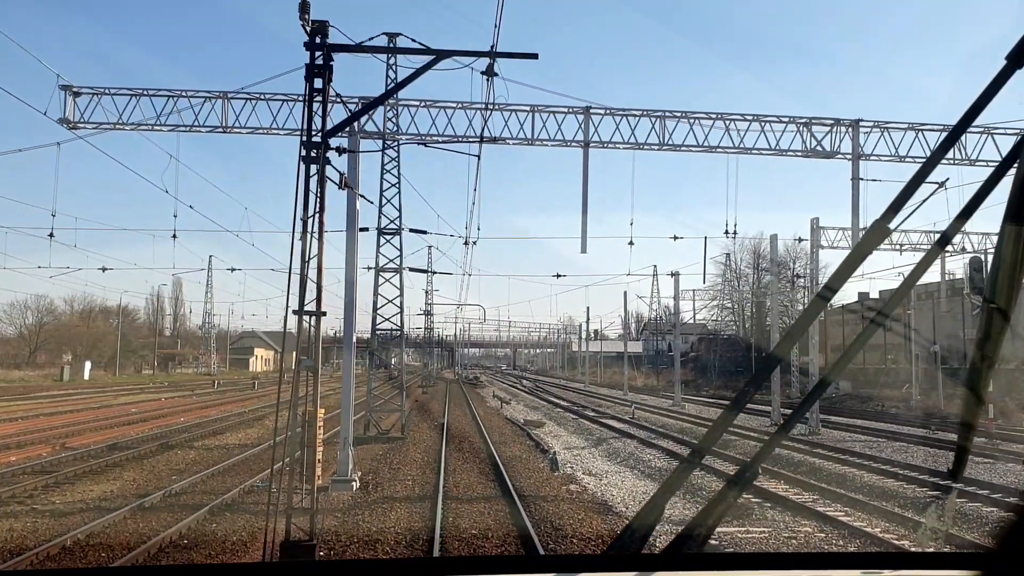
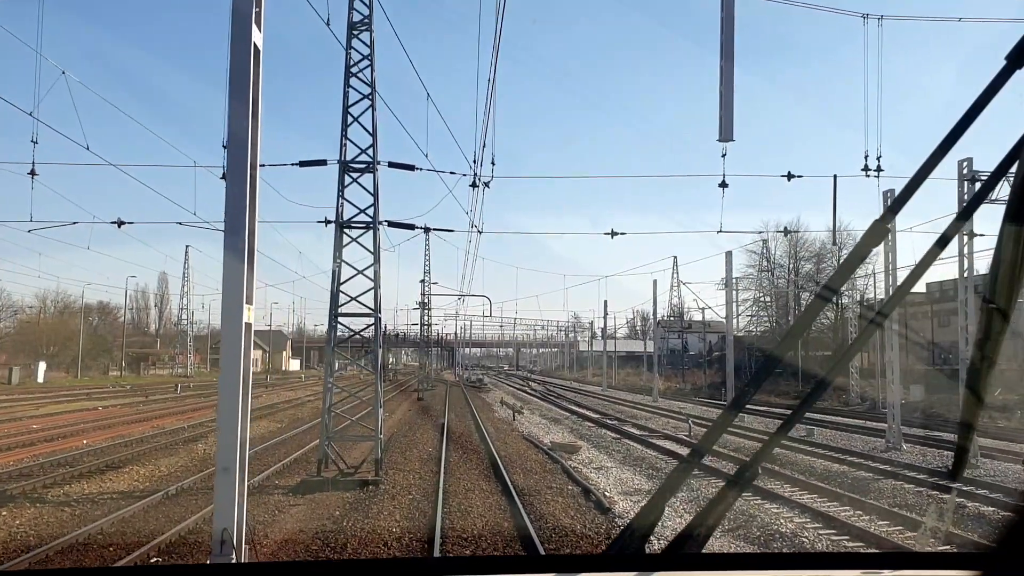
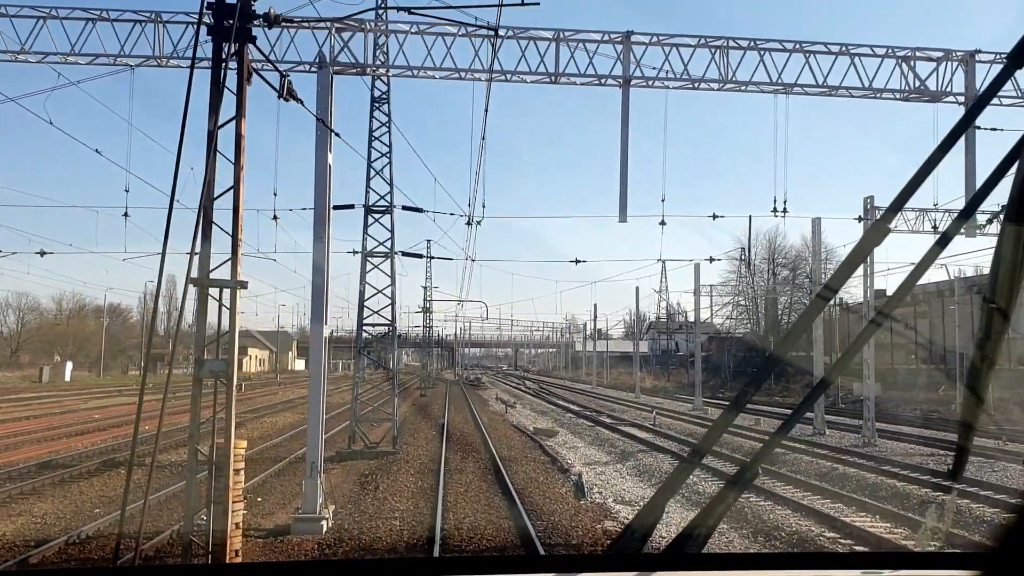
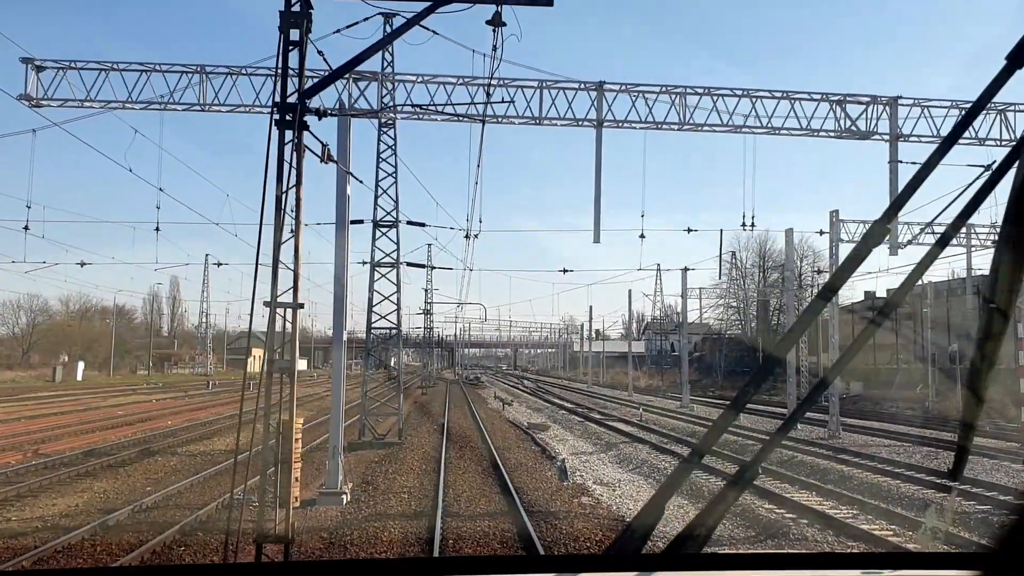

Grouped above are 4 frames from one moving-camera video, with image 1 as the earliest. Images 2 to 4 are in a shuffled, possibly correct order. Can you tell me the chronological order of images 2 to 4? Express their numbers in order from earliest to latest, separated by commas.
4, 3, 2
